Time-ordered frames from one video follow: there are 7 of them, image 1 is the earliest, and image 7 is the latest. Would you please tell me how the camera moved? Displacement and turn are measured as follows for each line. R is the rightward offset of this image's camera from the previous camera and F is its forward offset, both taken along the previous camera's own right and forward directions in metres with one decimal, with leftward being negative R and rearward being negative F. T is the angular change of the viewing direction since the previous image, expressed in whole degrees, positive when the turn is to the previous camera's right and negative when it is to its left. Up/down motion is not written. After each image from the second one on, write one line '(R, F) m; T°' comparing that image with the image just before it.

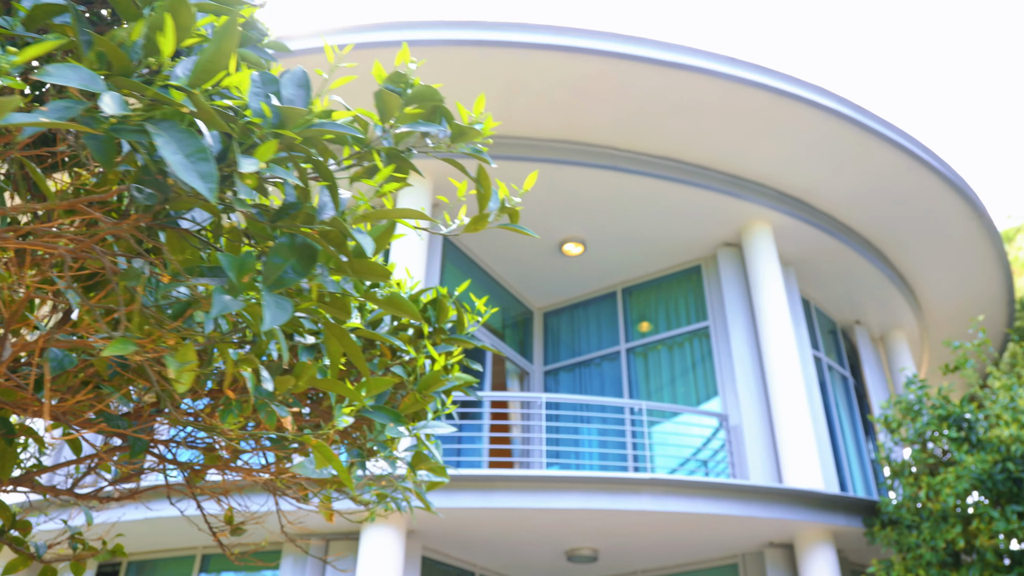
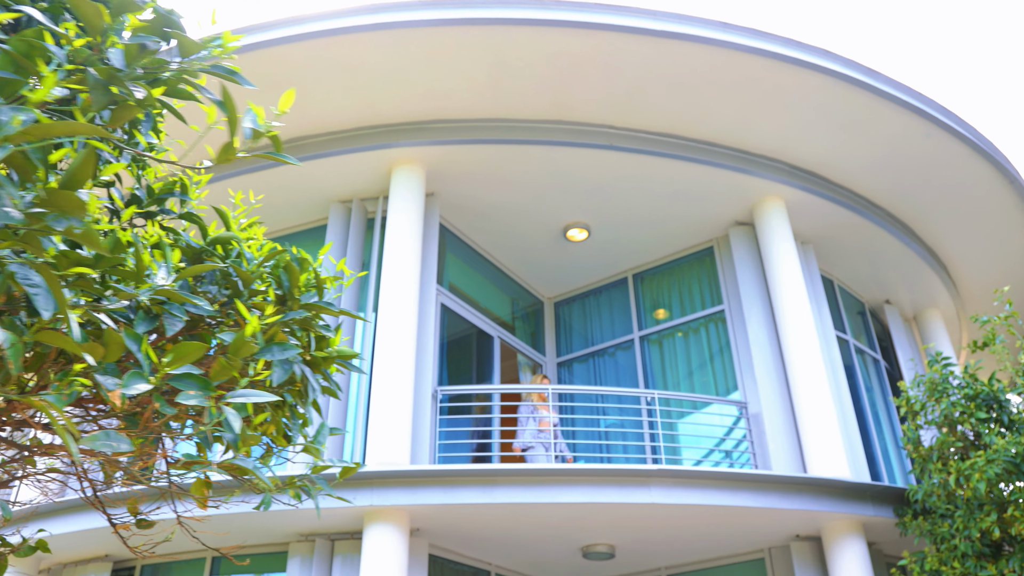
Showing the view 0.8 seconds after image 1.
(+0.4, +0.3) m; -3°
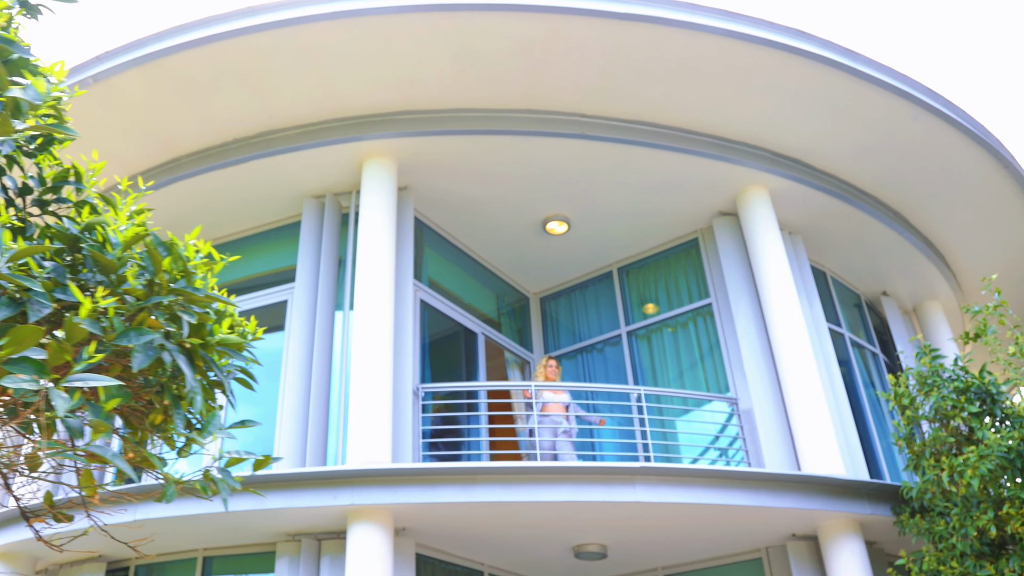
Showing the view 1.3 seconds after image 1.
(+0.3, +0.1) m; -1°
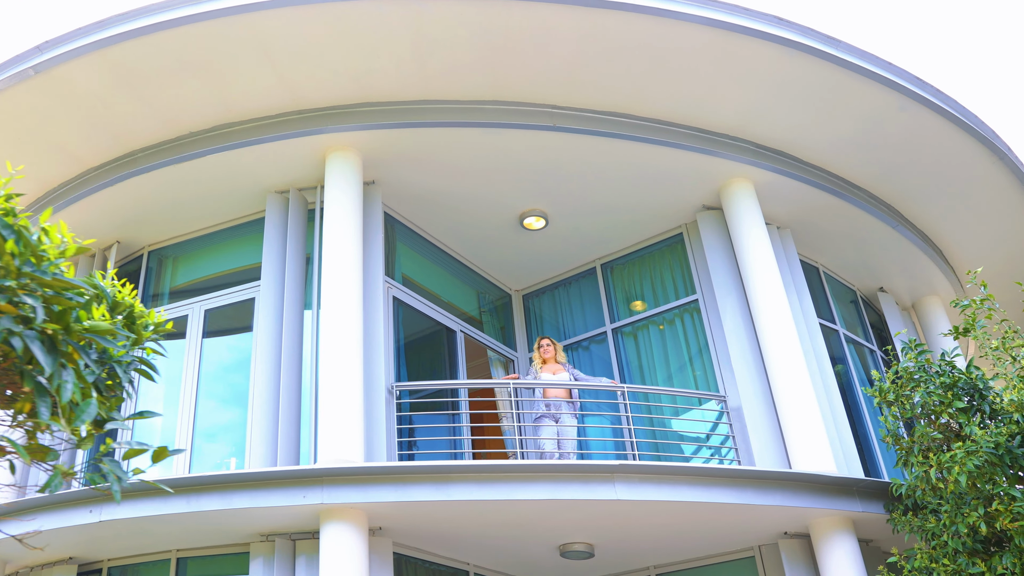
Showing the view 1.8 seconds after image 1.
(+0.2, +0.2) m; 0°
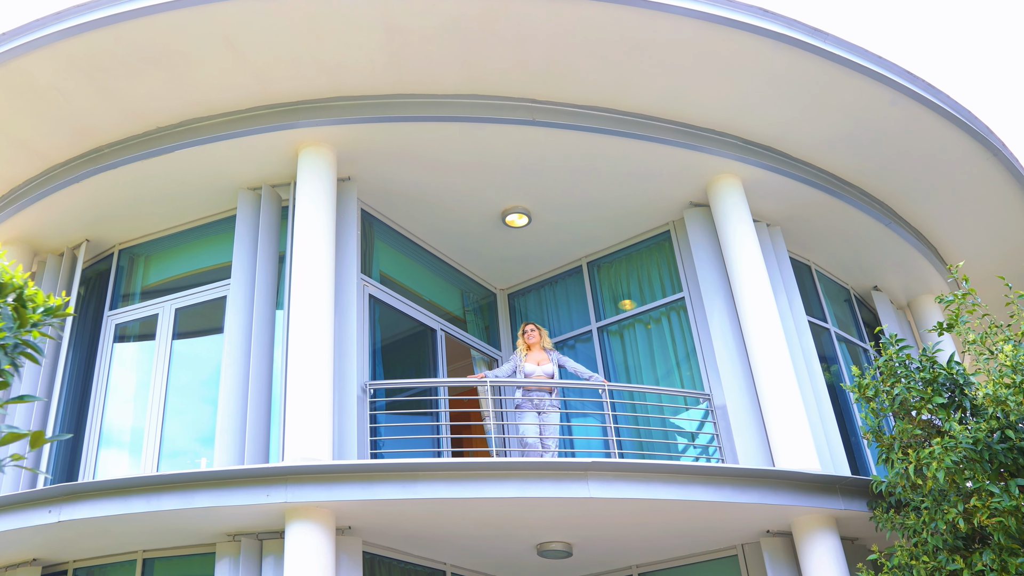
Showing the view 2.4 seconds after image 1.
(+0.3, +0.1) m; -1°
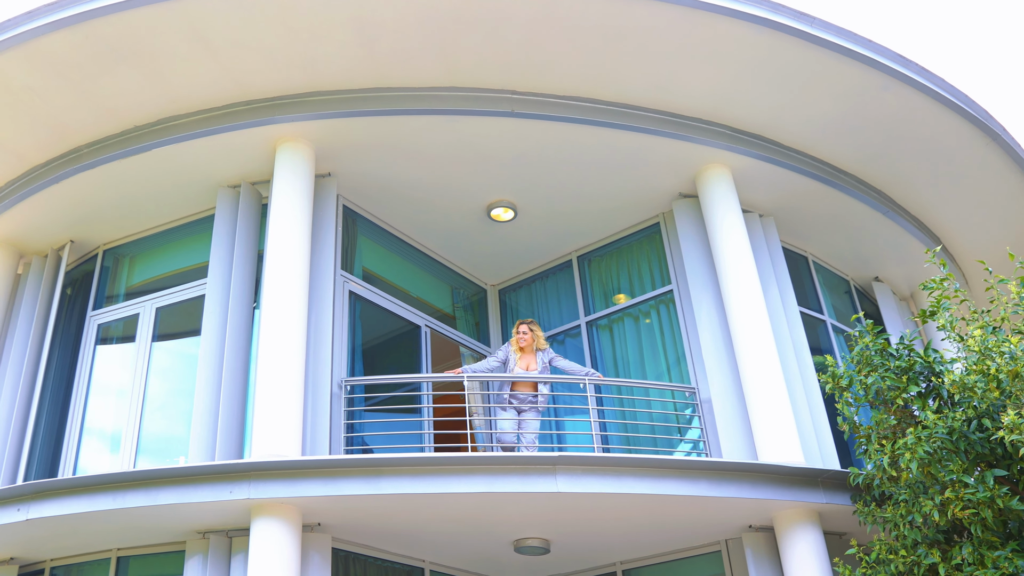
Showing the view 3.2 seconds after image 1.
(+0.4, +0.1) m; -2°
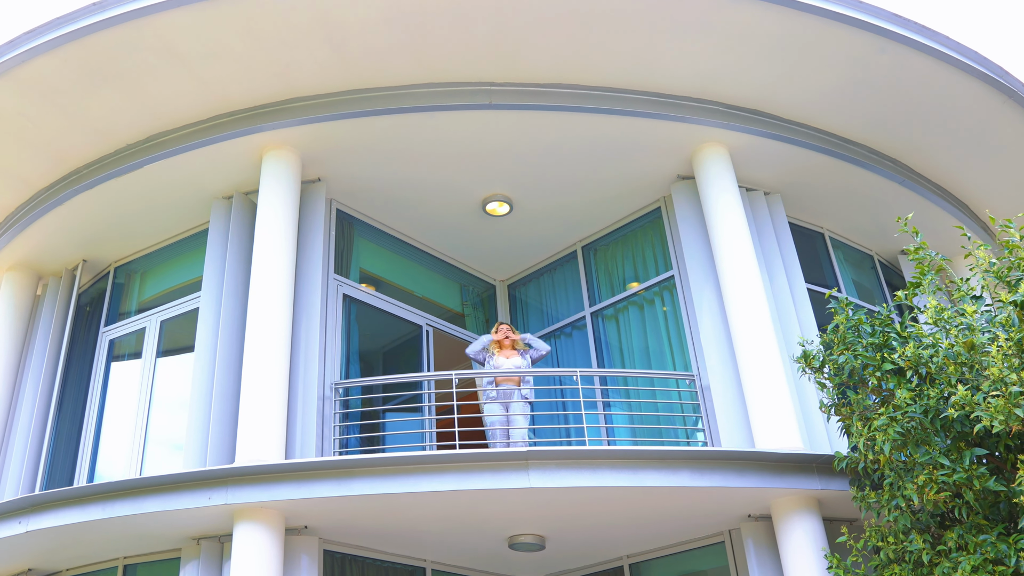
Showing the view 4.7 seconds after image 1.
(+0.7, +0.1) m; -4°
